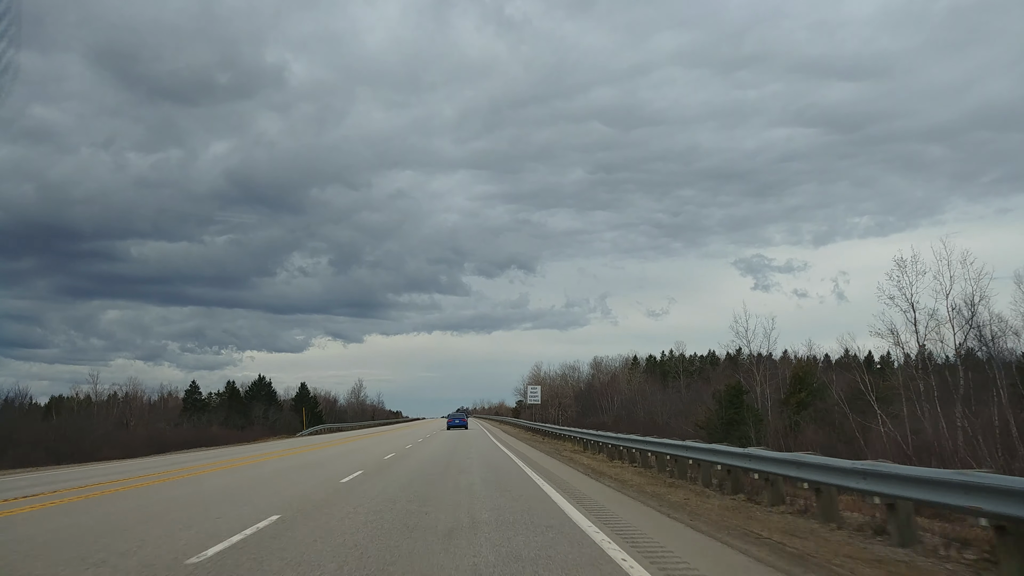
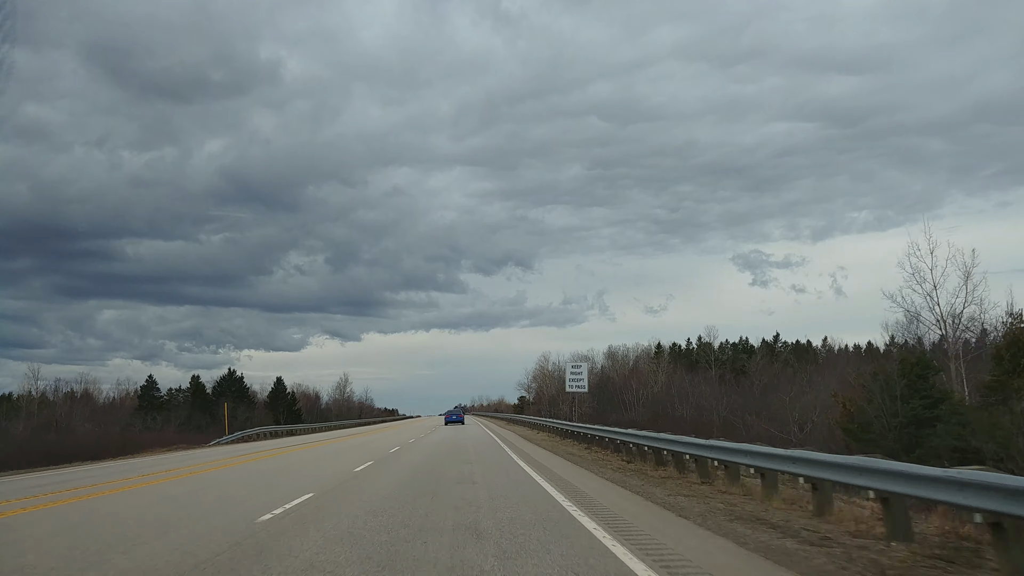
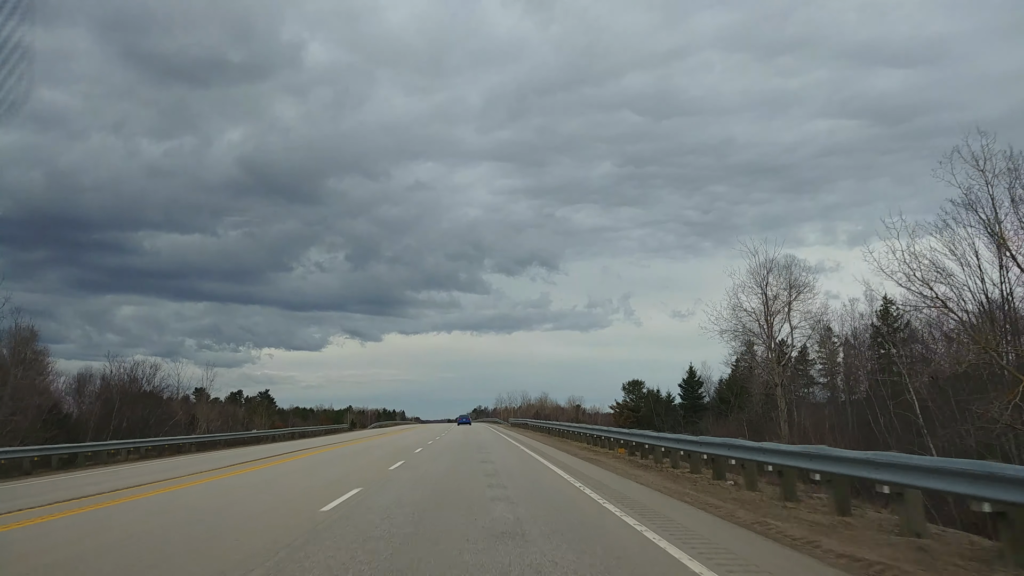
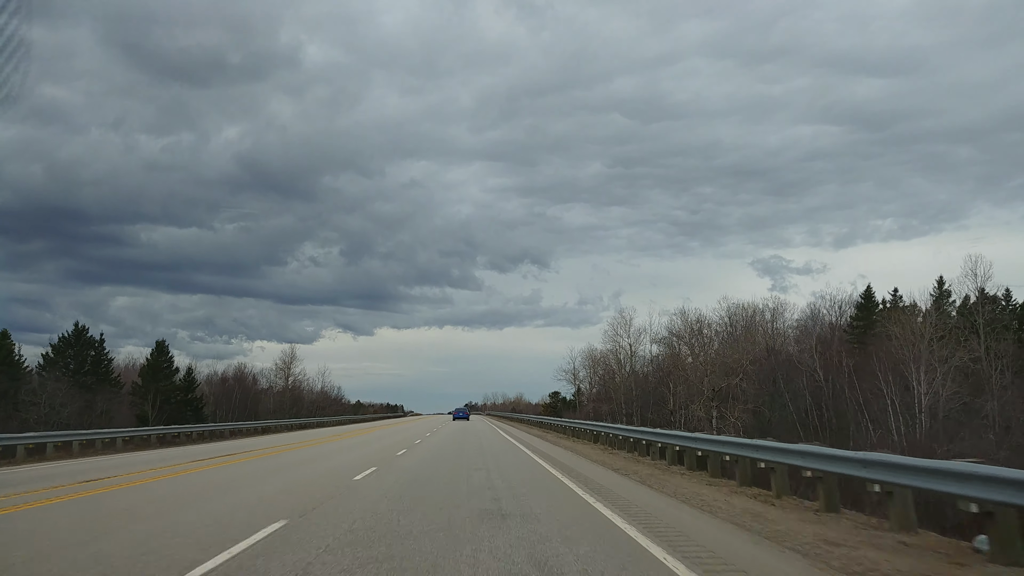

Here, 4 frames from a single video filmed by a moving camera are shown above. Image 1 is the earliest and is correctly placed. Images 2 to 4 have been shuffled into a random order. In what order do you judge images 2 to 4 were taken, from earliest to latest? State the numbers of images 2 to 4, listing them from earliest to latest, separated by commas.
2, 4, 3
